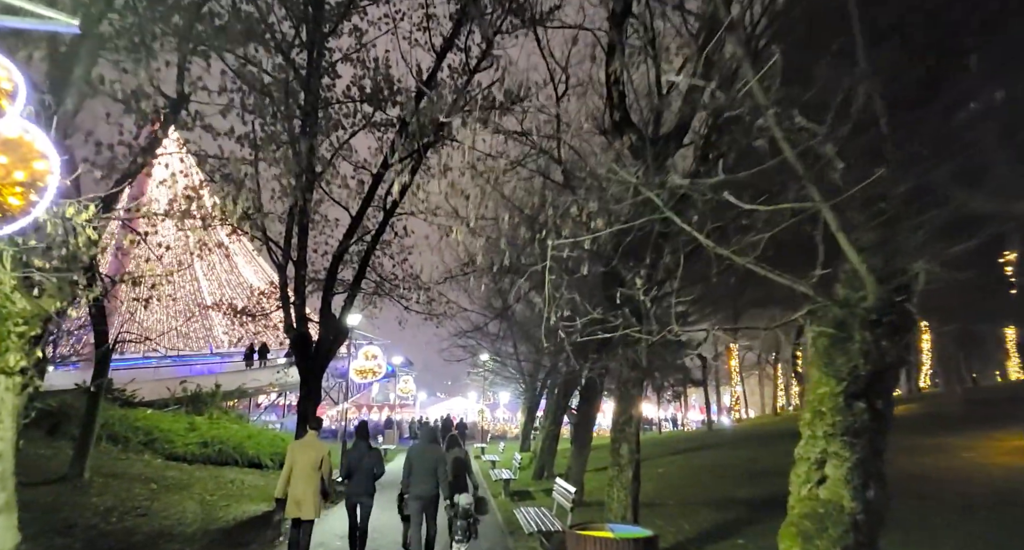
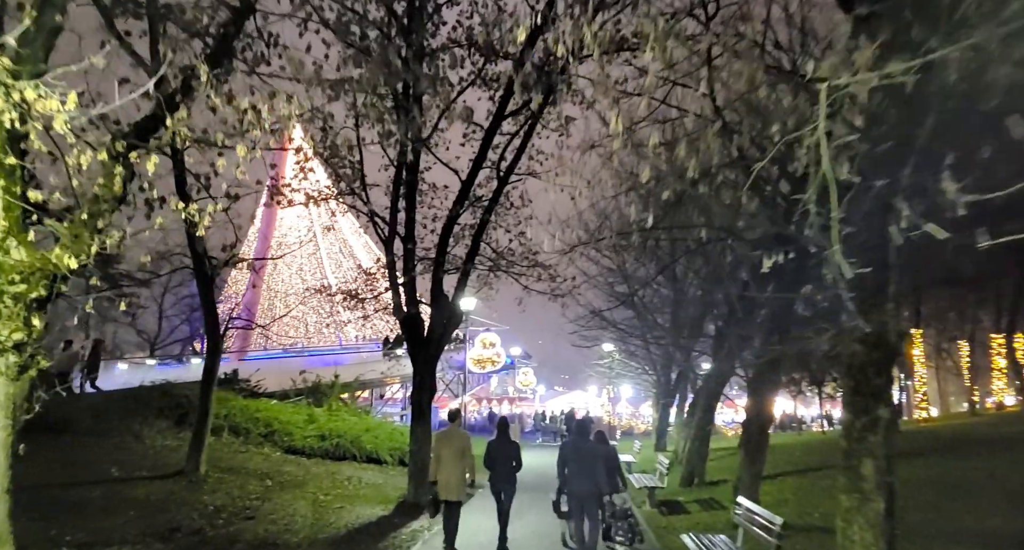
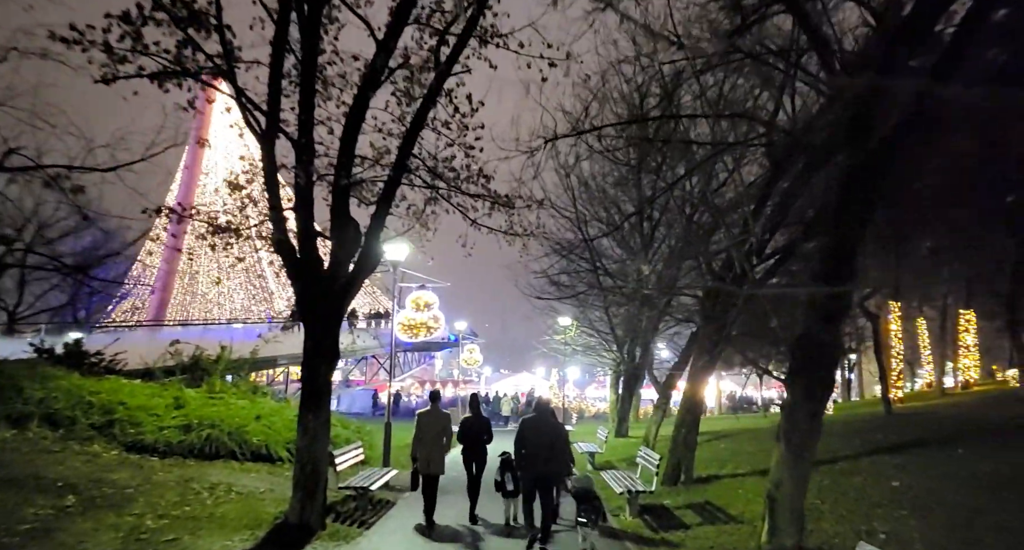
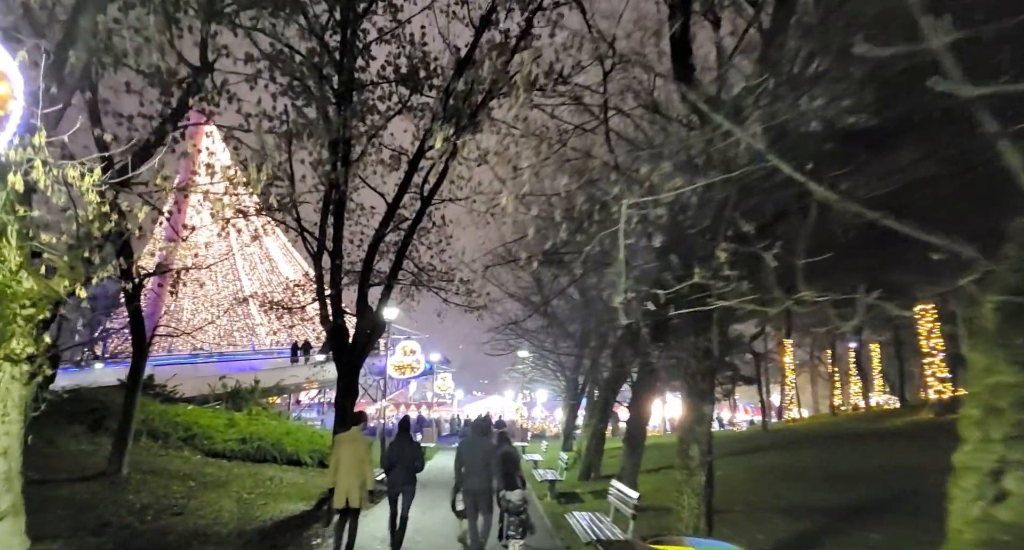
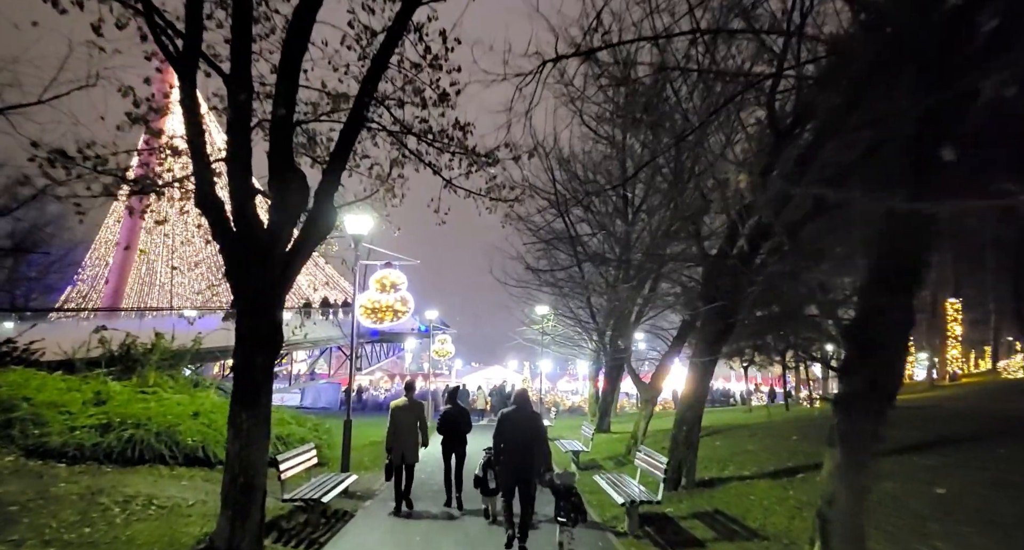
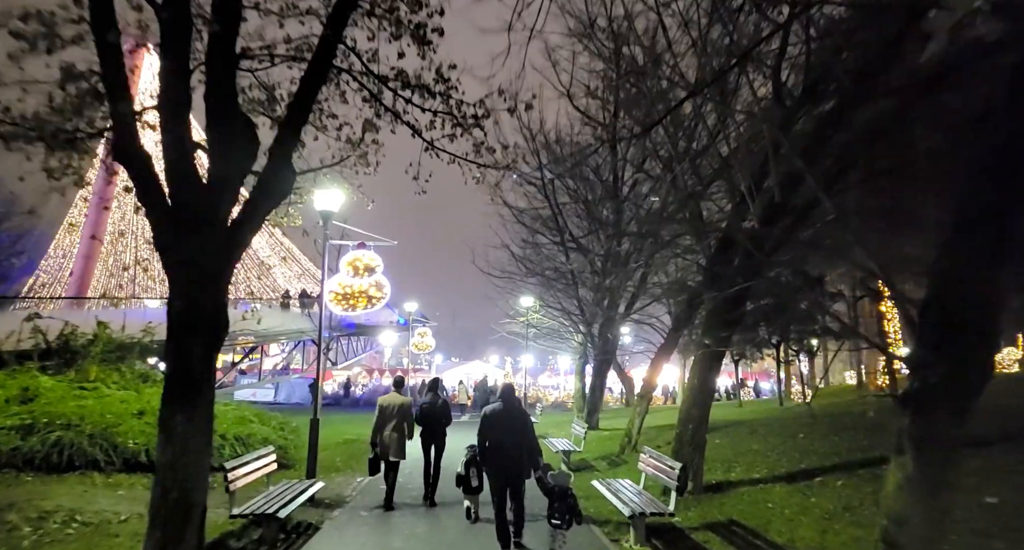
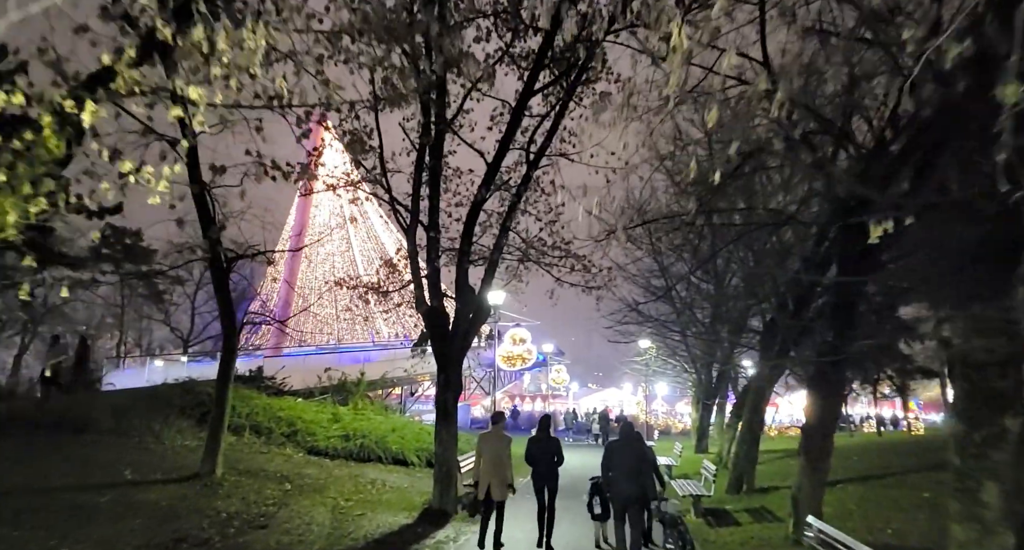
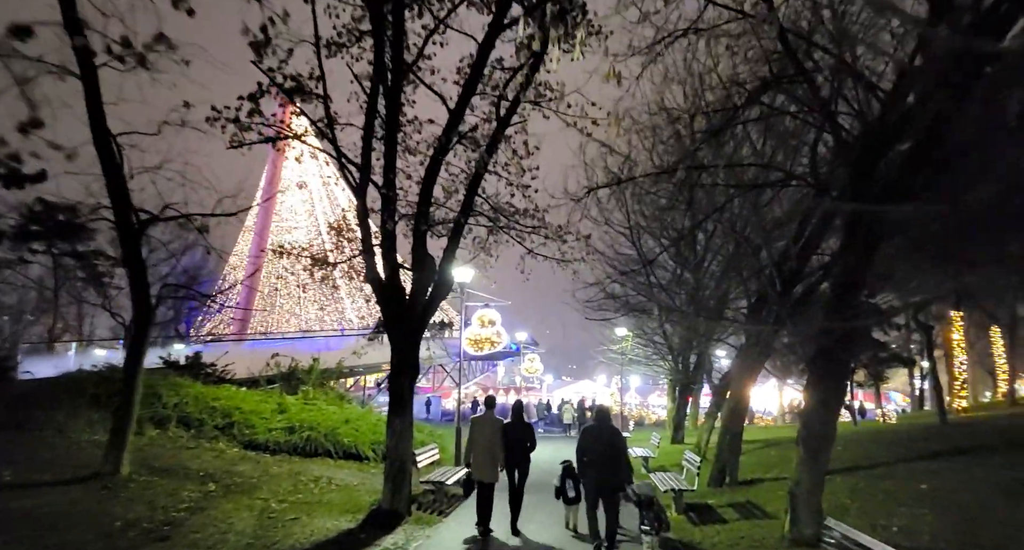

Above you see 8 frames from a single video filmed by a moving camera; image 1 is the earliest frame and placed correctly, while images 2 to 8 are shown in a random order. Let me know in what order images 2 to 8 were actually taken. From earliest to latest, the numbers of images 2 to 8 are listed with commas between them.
4, 2, 7, 8, 3, 5, 6
